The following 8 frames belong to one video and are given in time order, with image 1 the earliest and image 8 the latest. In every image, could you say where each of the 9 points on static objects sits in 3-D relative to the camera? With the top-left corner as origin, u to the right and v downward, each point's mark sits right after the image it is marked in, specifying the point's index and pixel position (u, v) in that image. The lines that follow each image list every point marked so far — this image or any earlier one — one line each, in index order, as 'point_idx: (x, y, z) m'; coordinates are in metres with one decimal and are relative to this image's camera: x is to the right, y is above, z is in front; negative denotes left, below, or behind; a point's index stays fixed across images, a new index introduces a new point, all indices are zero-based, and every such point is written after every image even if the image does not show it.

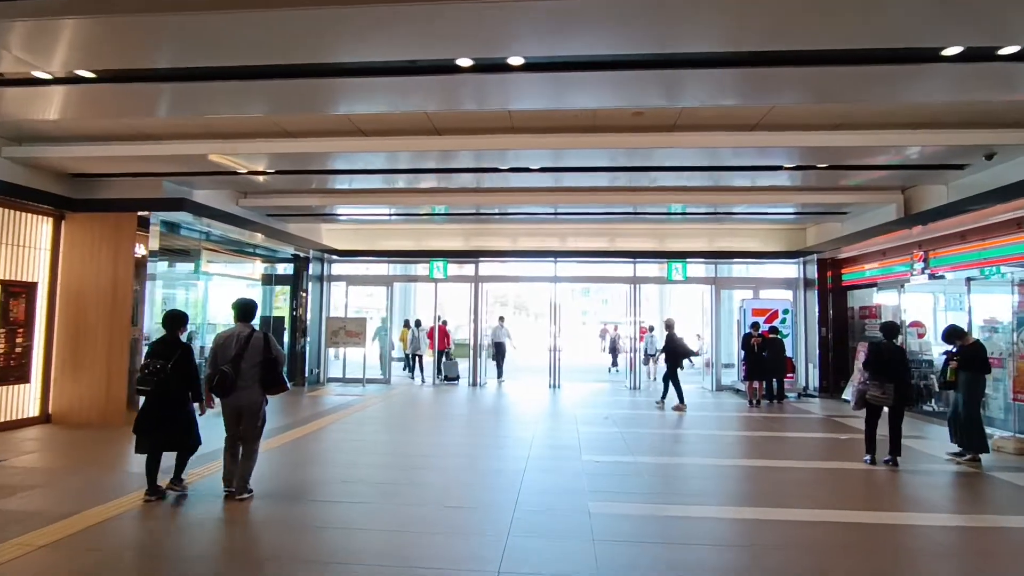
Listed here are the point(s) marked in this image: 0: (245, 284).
0: (-5.6, +0.1, +12.4) m
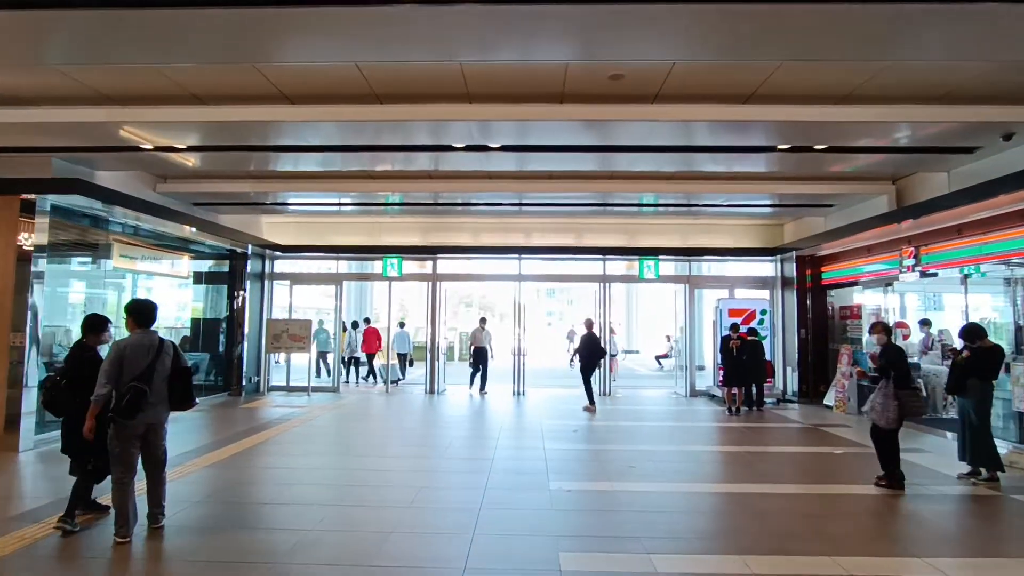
0: (-6.4, +0.1, +11.0) m
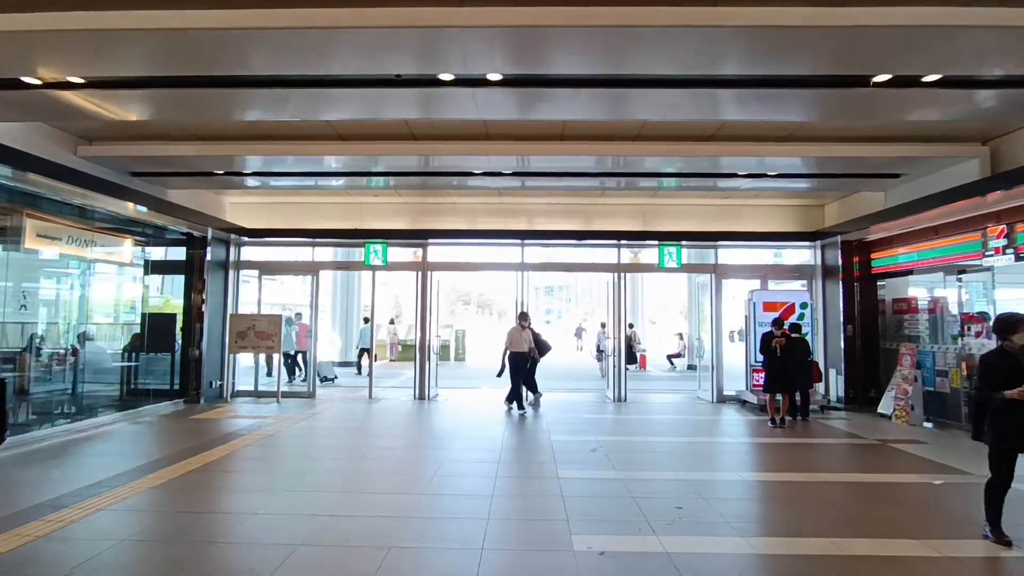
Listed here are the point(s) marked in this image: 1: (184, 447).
0: (-6.3, +0.3, +9.4) m
1: (-4.4, -2.1, +7.9) m
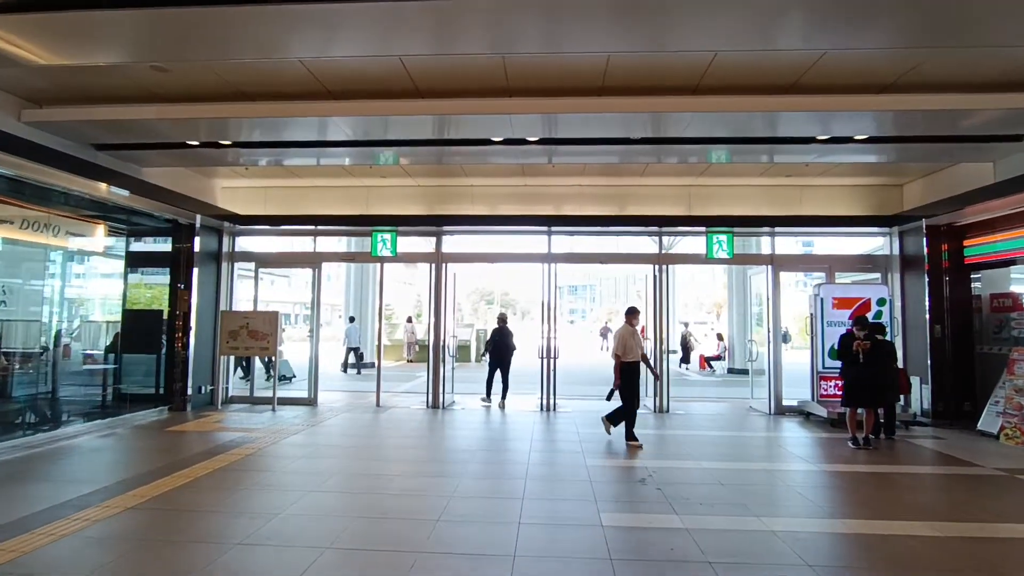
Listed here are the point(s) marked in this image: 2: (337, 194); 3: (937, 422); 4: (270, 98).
0: (-6.0, +0.4, +8.3) m
1: (-4.1, -2.0, +6.7) m
2: (-3.1, +1.7, +10.3) m
3: (+6.2, -1.9, +8.6) m
4: (-2.6, +2.0, +6.3) m
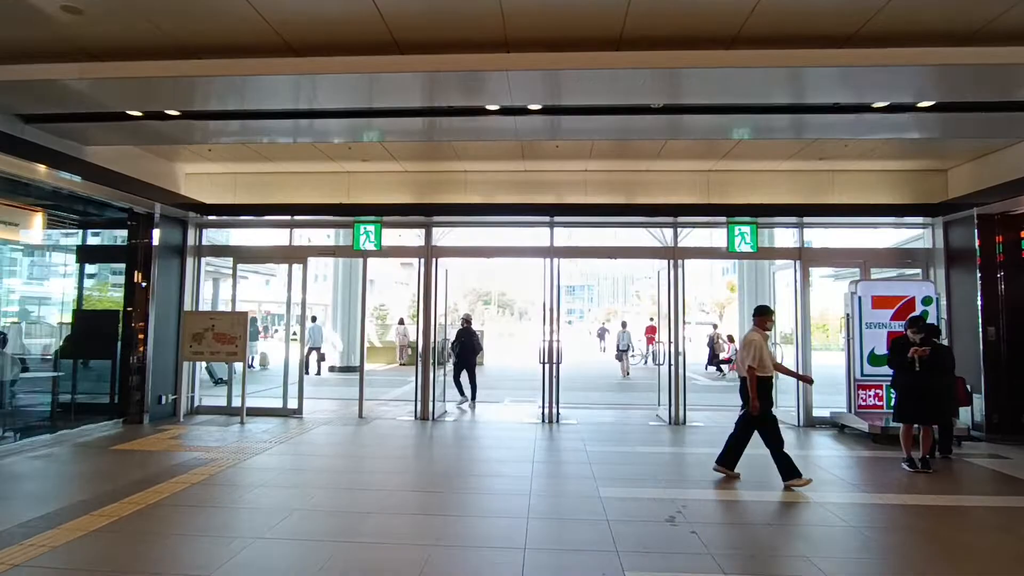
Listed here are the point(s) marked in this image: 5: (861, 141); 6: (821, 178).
0: (-6.0, +0.4, +7.2) m
1: (-4.1, -2.0, +5.7) m
2: (-3.1, +1.7, +9.3) m
3: (+6.2, -1.9, +7.6) m
4: (-2.6, +2.1, +5.3) m
5: (+4.4, +1.9, +7.5) m
6: (+4.6, +1.6, +8.7) m
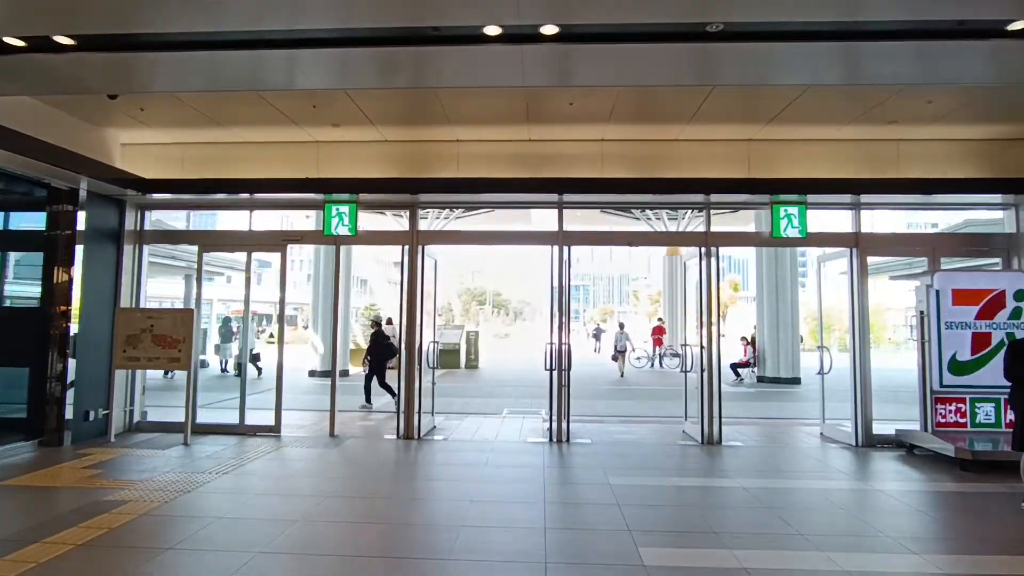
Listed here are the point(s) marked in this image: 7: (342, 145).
0: (-6.0, +0.5, +5.7) m
1: (-4.1, -1.9, +4.2) m
2: (-3.1, +1.8, +7.8) m
3: (+6.2, -1.8, +6.2) m
4: (-2.5, +2.2, +3.8) m
5: (+4.4, +1.9, +6.1) m
6: (+4.6, +1.7, +7.3) m
7: (-2.2, +1.9, +7.7) m
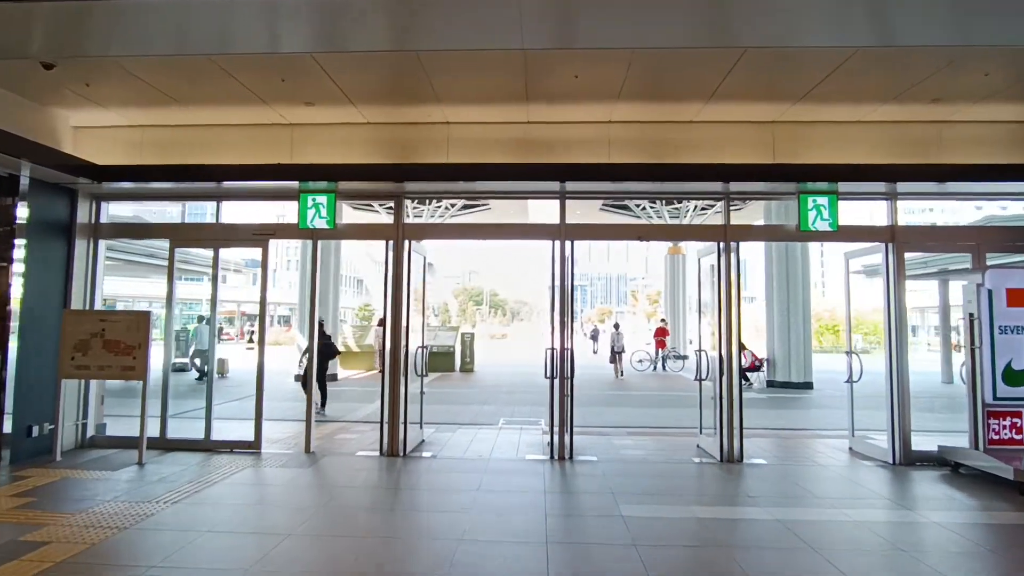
0: (-6.0, +0.5, +4.9) m
1: (-4.1, -1.9, +3.4) m
2: (-3.1, +1.8, +7.0) m
3: (+6.2, -1.8, +5.4) m
4: (-2.6, +2.2, +3.0) m
5: (+4.4, +2.0, +5.3) m
6: (+4.6, +1.7, +6.5) m
7: (-2.2, +1.9, +7.0) m
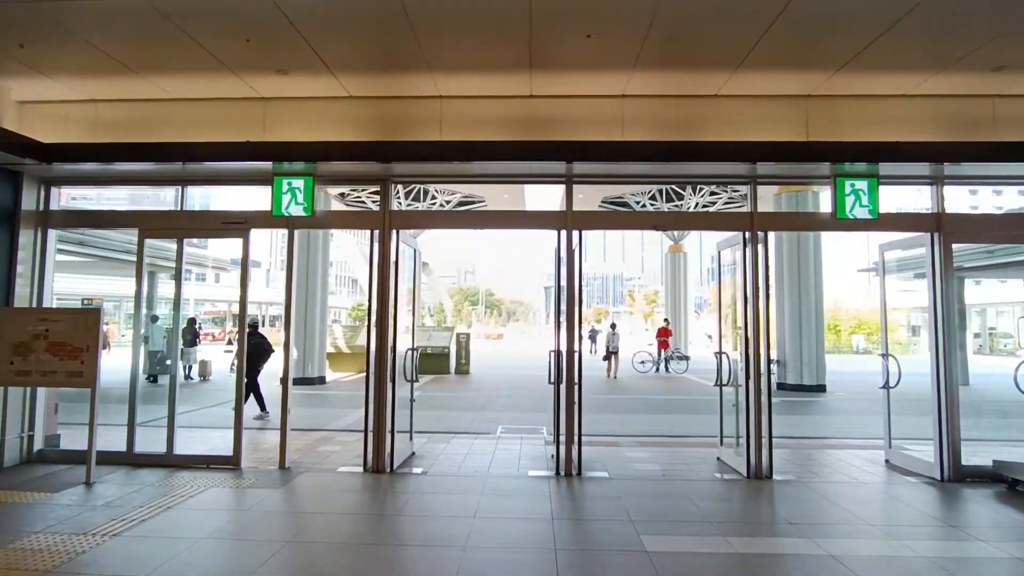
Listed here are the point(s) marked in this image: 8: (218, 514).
0: (-6.0, +0.6, +4.1) m
1: (-4.1, -1.8, +2.7) m
2: (-3.1, +1.8, +6.2) m
3: (+6.2, -1.8, +4.8) m
4: (-2.5, +2.2, +2.3) m
5: (+4.4, +2.0, +4.6) m
6: (+4.6, +1.8, +5.8) m
7: (-2.2, +1.9, +6.2) m
8: (-2.4, -1.9, +4.7) m
